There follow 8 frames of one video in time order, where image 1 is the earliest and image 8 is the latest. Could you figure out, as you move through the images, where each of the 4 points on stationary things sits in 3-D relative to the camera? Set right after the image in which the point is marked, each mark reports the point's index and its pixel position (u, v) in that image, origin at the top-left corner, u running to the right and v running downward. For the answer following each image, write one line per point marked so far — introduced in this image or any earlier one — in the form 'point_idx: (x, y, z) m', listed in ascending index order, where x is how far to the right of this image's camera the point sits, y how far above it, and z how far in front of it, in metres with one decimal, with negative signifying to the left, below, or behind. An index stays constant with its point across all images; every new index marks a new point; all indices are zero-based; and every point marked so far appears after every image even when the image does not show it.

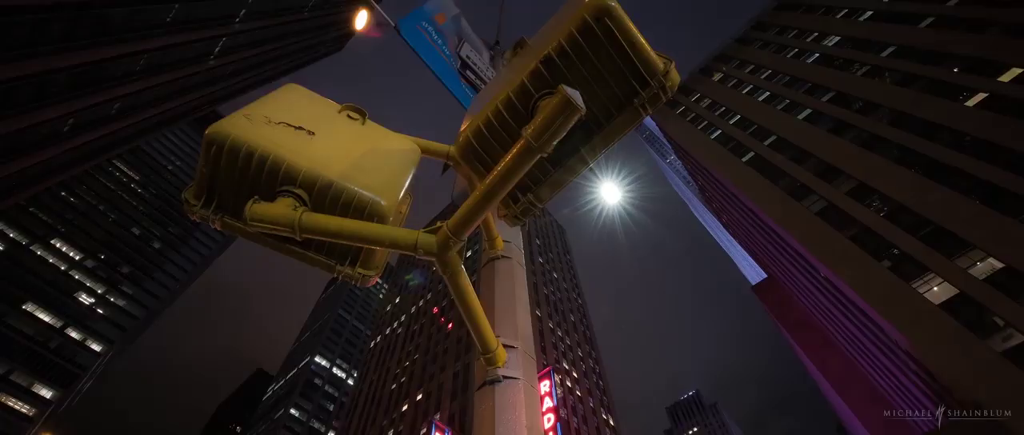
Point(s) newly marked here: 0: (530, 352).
0: (+0.1, -1.4, +4.8) m
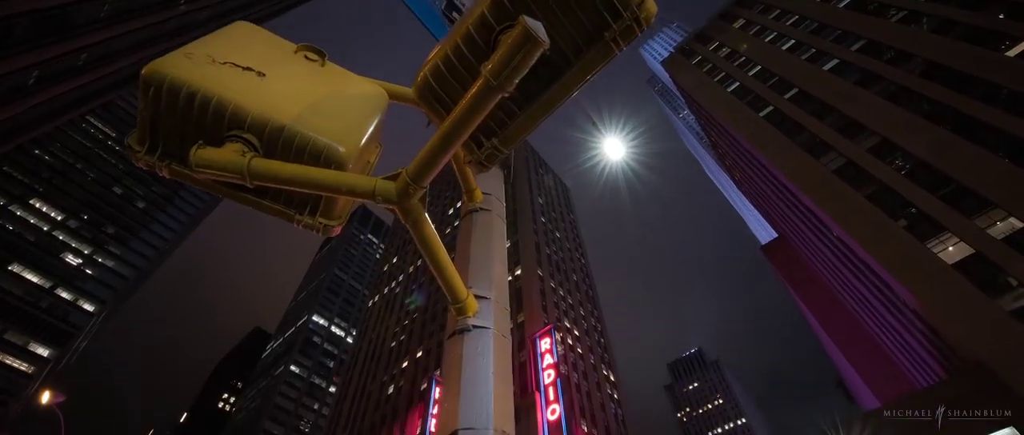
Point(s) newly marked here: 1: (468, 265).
0: (-0.1, -0.9, +4.5) m
1: (-0.5, -0.4, +4.5) m
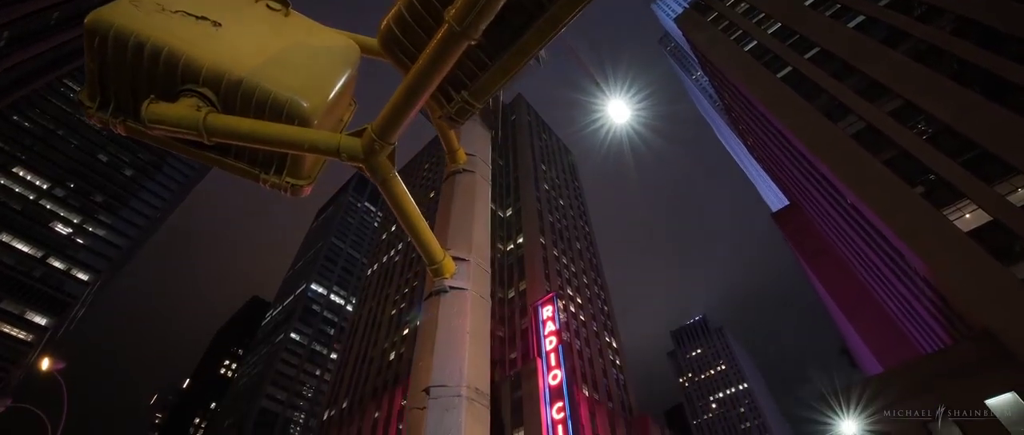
0: (-0.3, -0.5, +4.3) m
1: (-0.6, 0.0, +4.3) m
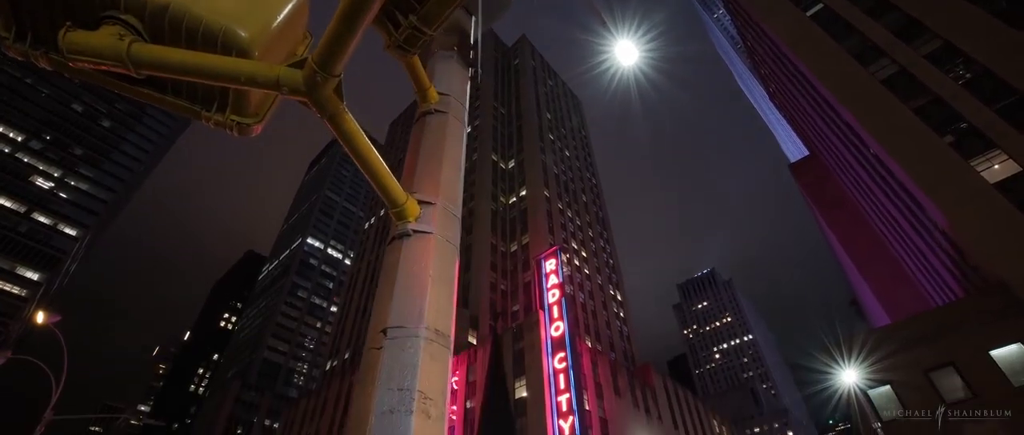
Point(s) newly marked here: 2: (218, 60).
0: (-0.5, 0.0, +3.9) m
1: (-0.9, +0.5, +3.9) m
2: (-2.1, +1.1, +2.9) m
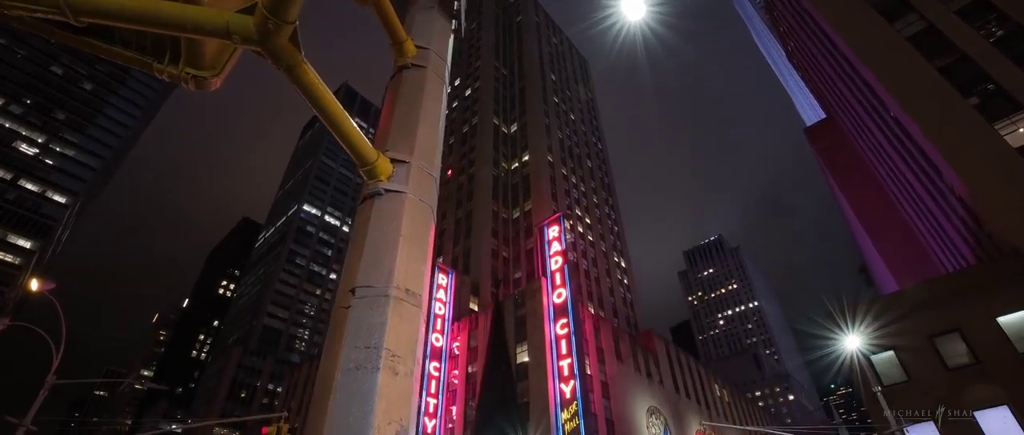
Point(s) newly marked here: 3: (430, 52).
0: (-0.6, +0.3, +3.6) m
1: (-1.0, +0.8, +3.6) m
2: (-2.2, +1.3, +2.6) m
3: (-0.8, +1.5, +4.0) m
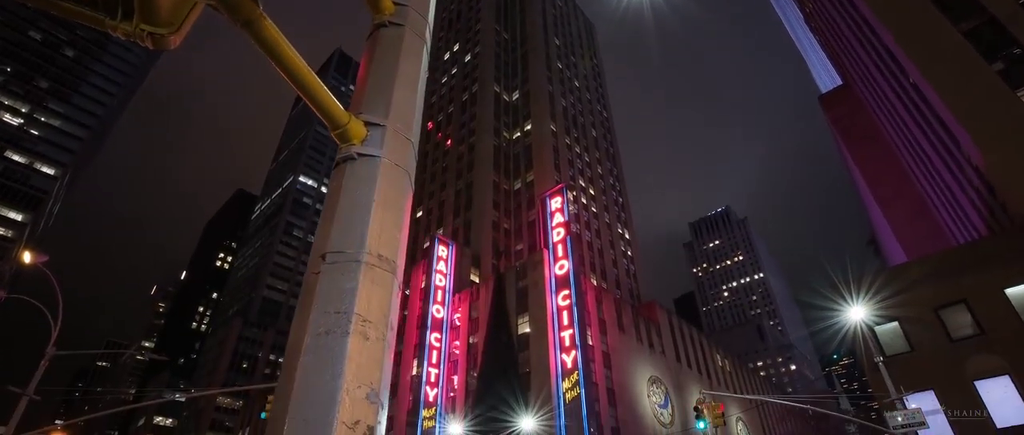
0: (-0.7, +0.5, +3.4) m
1: (-1.1, +1.0, +3.3) m
2: (-2.4, +1.5, +2.3) m
3: (-0.9, +1.8, +3.6) m
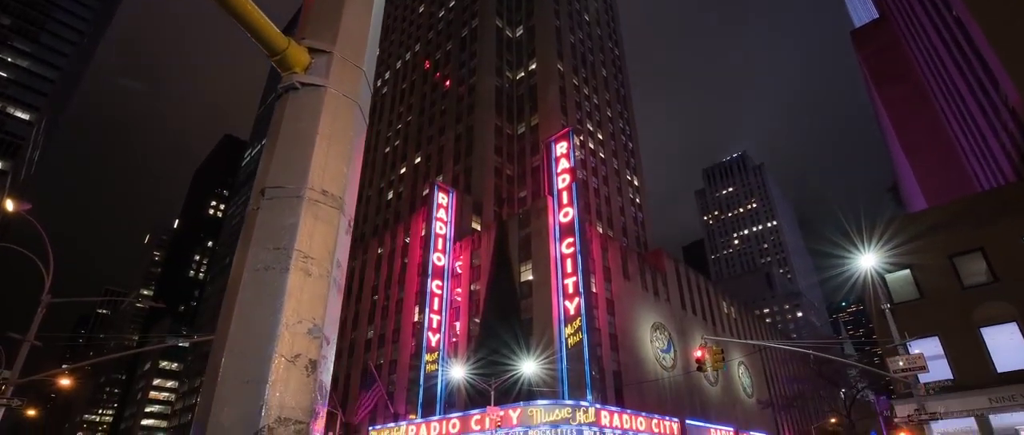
0: (-0.9, +0.9, +2.9) m
1: (-1.3, +1.4, +2.7) m
2: (-2.6, +1.7, +1.7) m
3: (-1.0, +2.2, +3.0) m
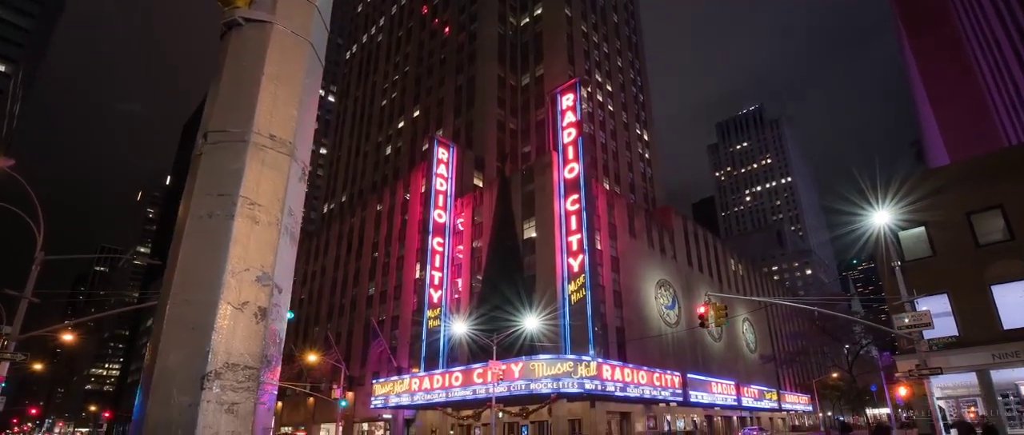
0: (-1.0, +1.2, +2.5) m
1: (-1.4, +1.6, +2.3) m
2: (-2.7, +1.9, +1.3) m
3: (-1.2, +2.5, +2.4) m
